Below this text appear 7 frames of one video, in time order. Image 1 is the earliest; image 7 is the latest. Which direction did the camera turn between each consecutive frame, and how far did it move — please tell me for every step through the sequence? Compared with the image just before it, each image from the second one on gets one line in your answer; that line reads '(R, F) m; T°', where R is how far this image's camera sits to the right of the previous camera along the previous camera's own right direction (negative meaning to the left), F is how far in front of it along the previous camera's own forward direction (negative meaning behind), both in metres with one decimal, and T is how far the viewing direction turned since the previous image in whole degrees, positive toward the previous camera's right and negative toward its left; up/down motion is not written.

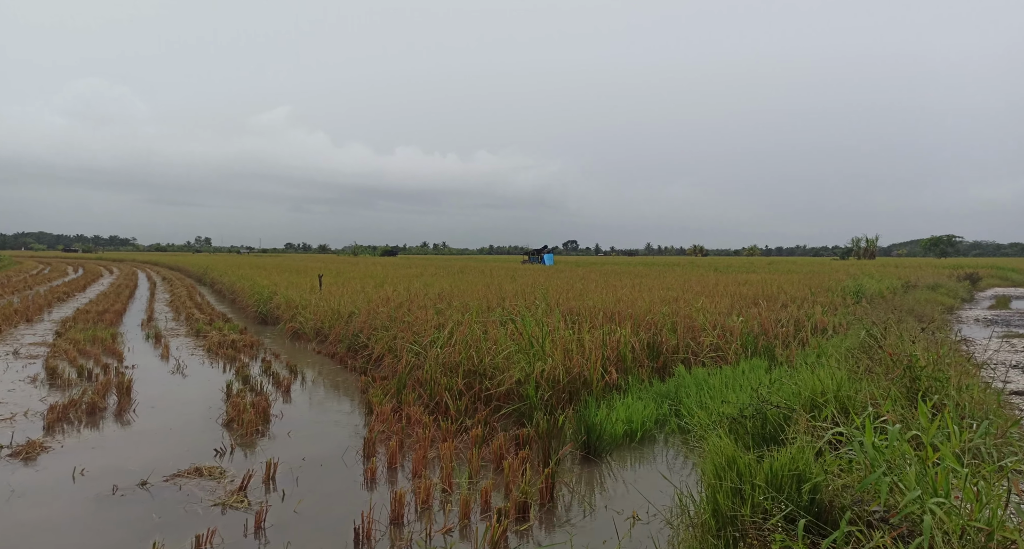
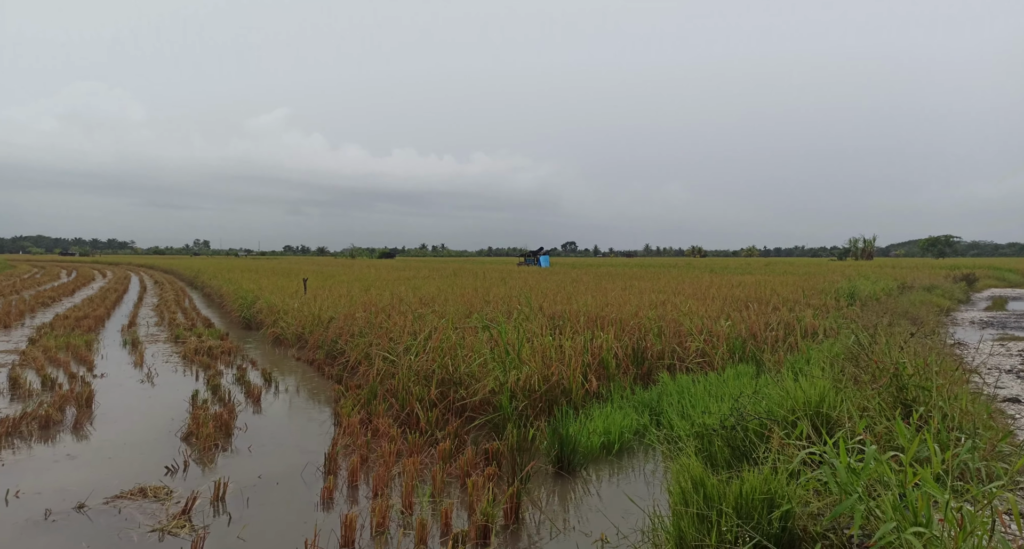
(+0.2, +0.2) m; 0°
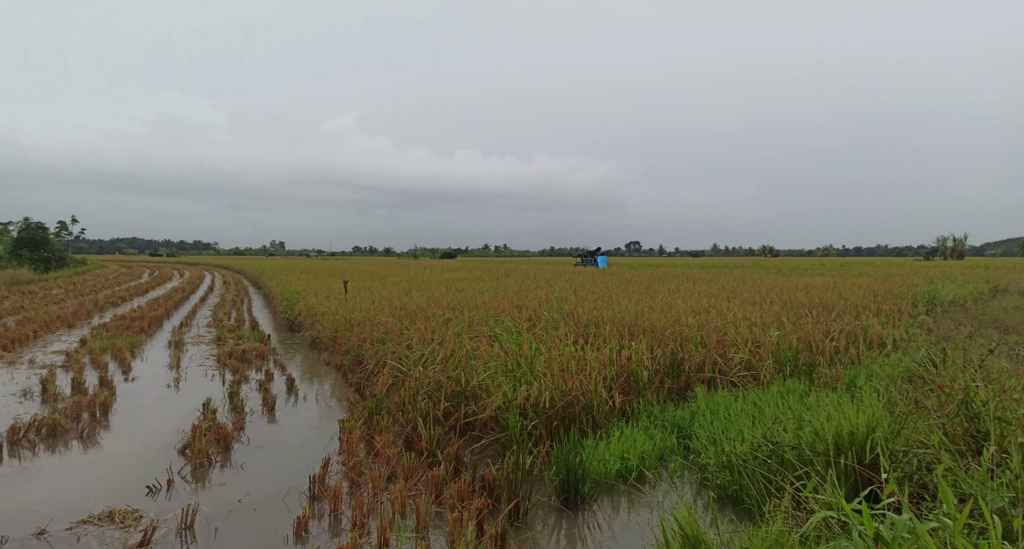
(+0.4, +0.4) m; -6°
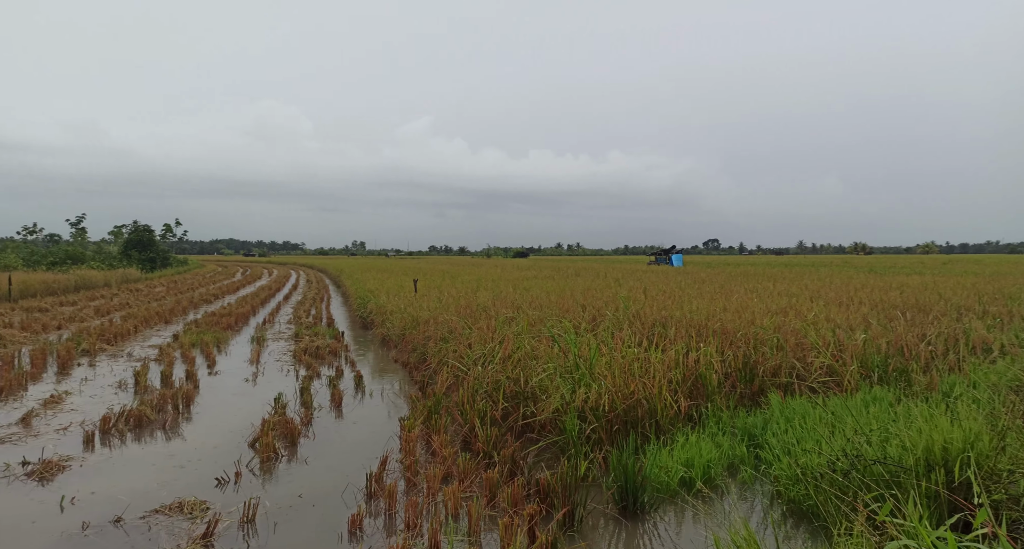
(+0.1, +0.1) m; -6°
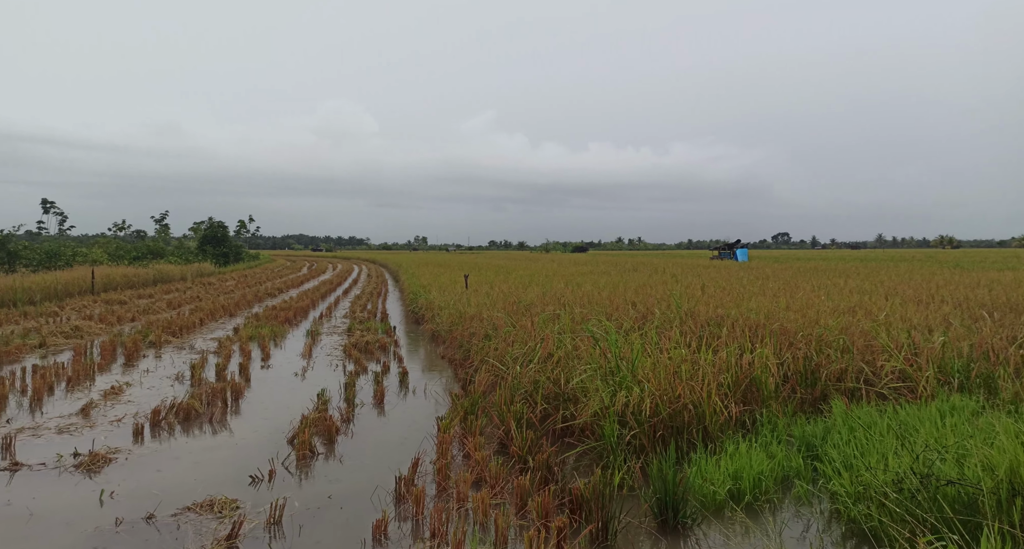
(+0.2, +0.2) m; -5°
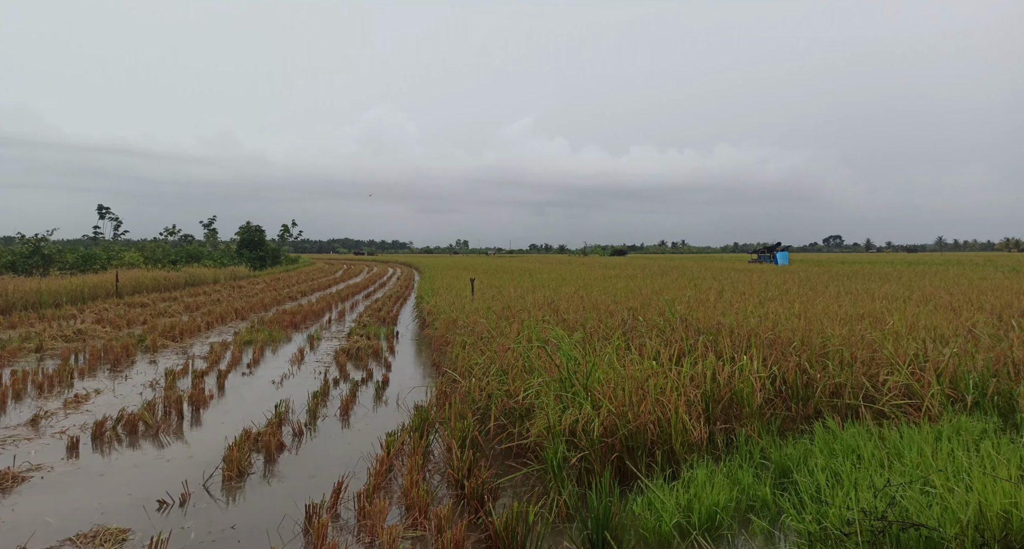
(+0.7, +0.4) m; -4°
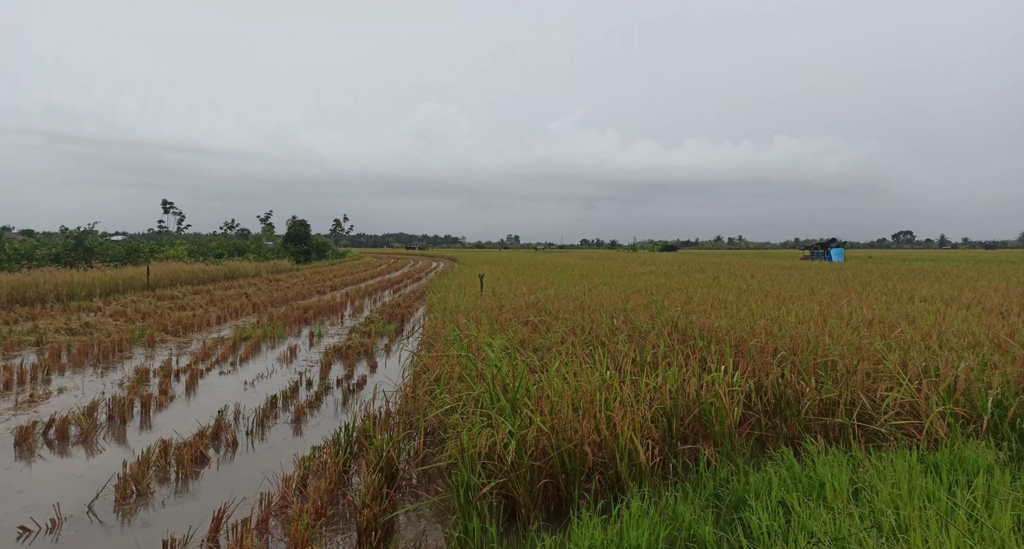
(+0.8, +0.5) m; -5°
